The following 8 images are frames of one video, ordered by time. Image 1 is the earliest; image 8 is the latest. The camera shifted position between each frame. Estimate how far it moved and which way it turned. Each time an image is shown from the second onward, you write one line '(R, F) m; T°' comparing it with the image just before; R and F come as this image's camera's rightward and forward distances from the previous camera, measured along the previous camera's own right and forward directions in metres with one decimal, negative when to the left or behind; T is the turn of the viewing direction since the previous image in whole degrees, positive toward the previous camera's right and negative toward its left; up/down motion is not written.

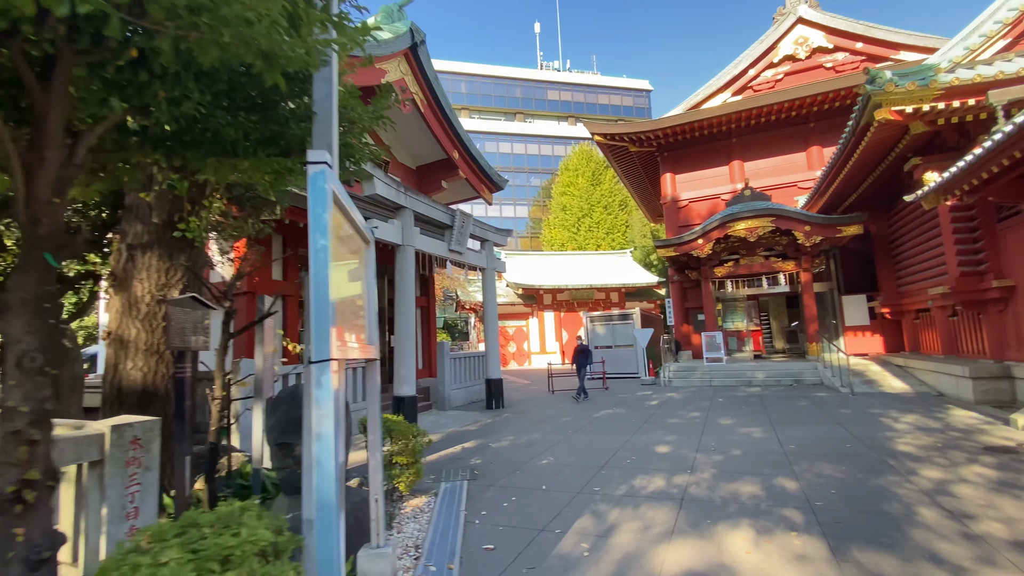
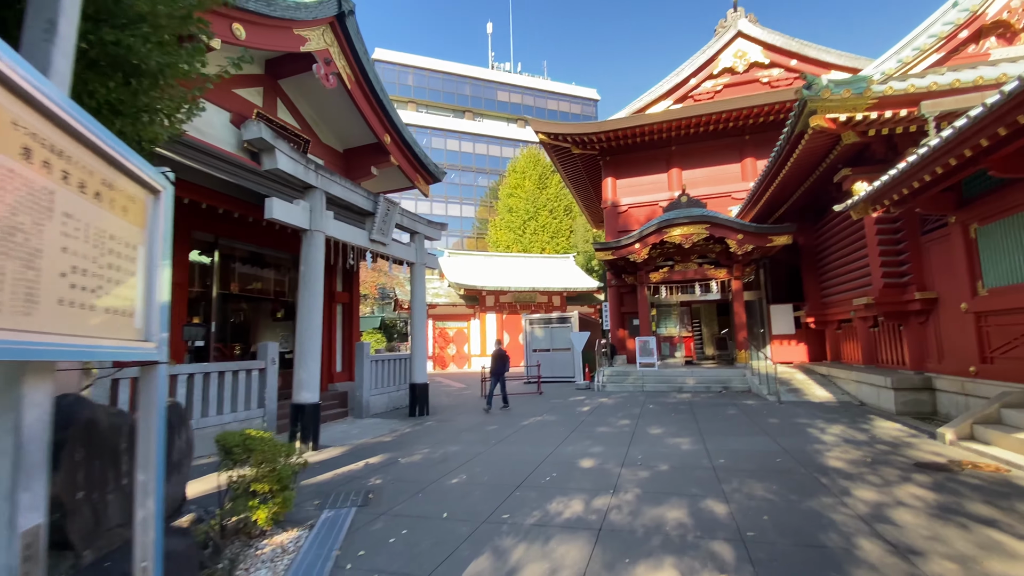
(+0.4, +0.7) m; +6°
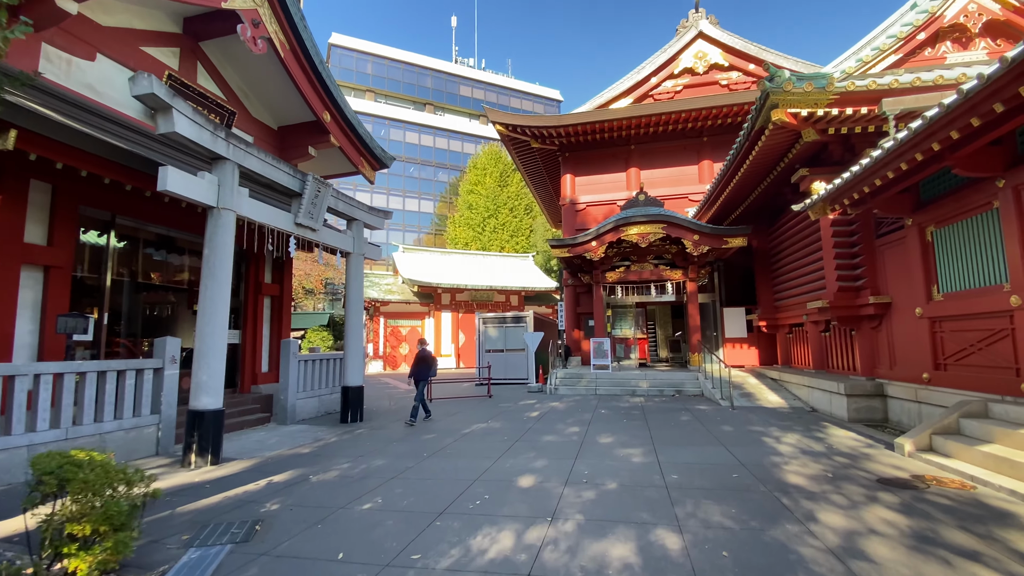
(+0.3, +0.7) m; +5°
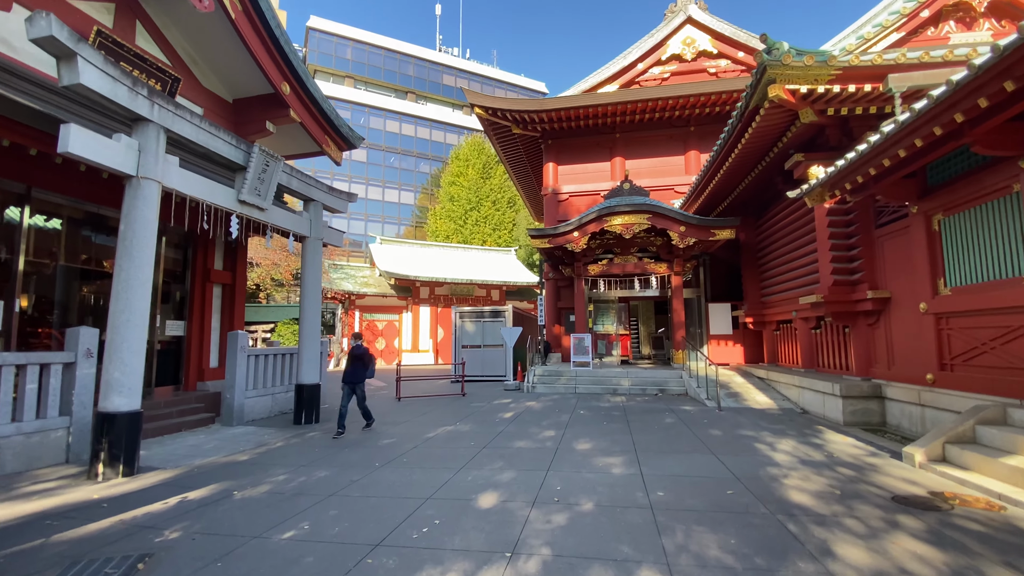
(+0.2, +0.7) m; +2°
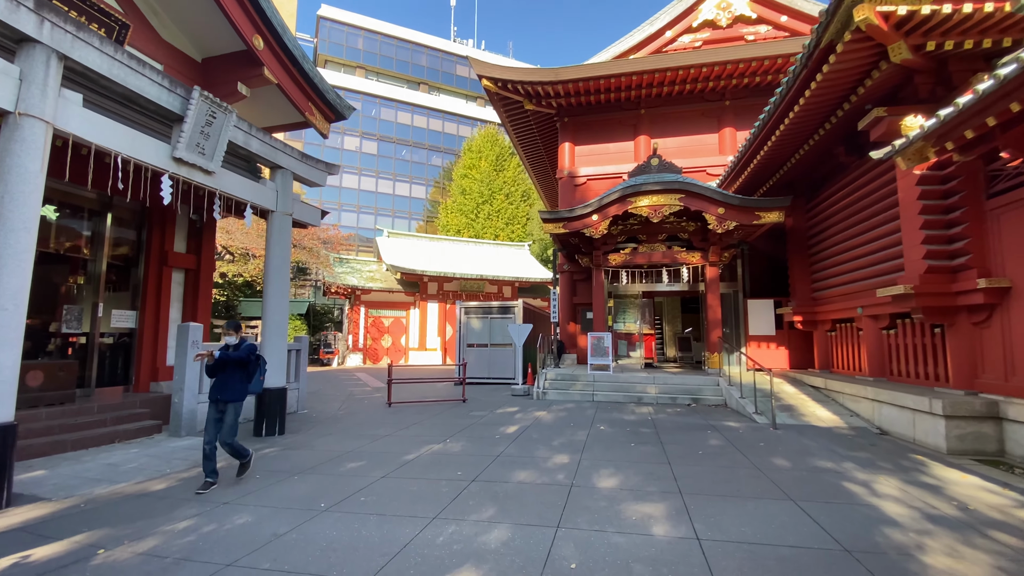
(+0.1, +1.5) m; -2°
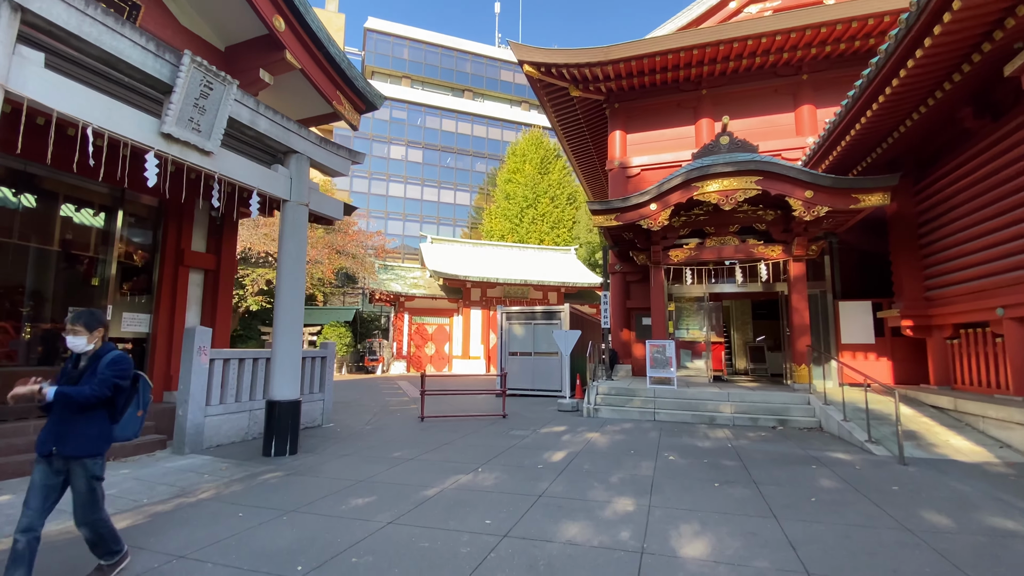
(0.0, +1.1) m; -6°
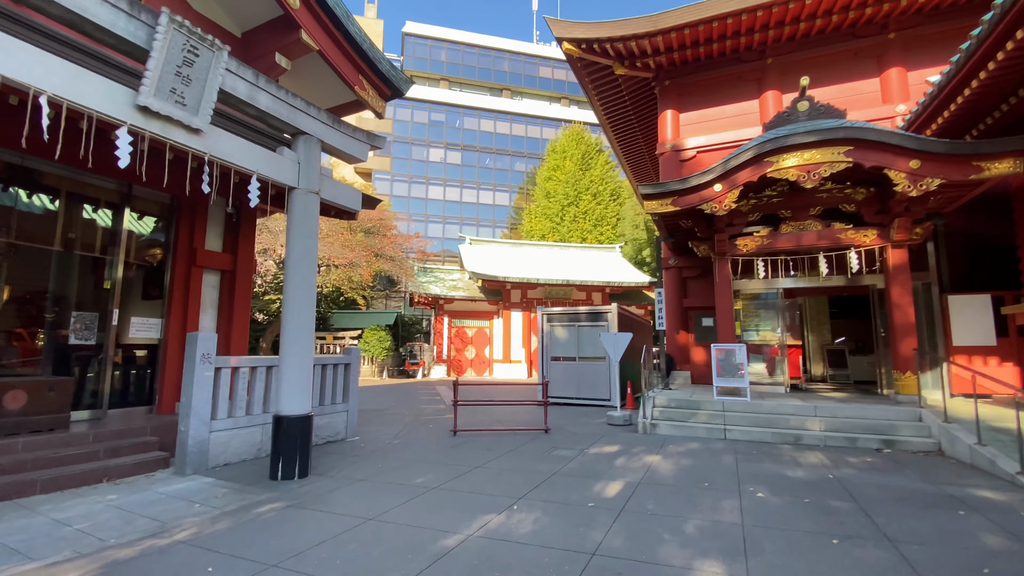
(0.0, +1.0) m; -5°
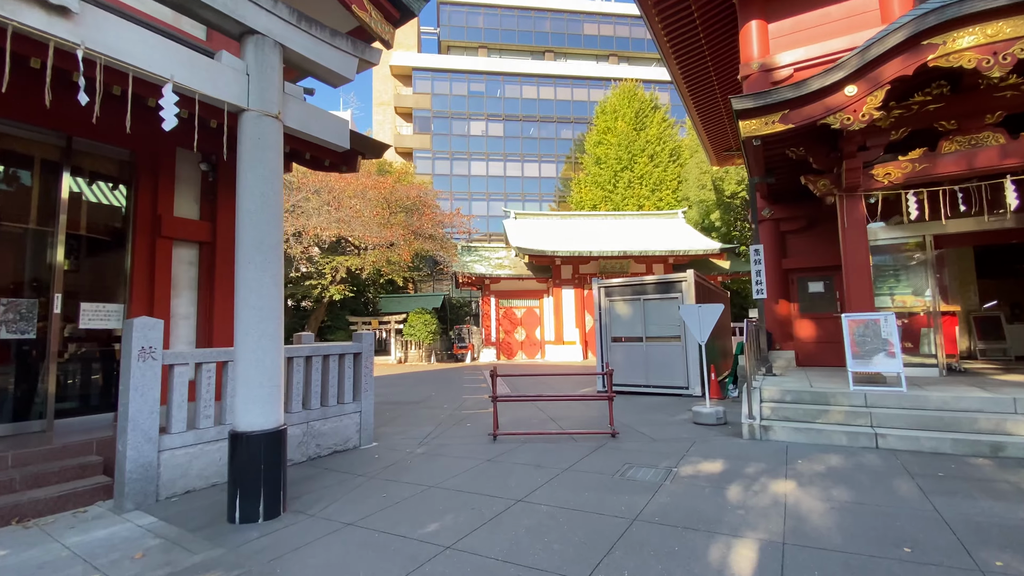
(0.0, +1.8) m; -6°
